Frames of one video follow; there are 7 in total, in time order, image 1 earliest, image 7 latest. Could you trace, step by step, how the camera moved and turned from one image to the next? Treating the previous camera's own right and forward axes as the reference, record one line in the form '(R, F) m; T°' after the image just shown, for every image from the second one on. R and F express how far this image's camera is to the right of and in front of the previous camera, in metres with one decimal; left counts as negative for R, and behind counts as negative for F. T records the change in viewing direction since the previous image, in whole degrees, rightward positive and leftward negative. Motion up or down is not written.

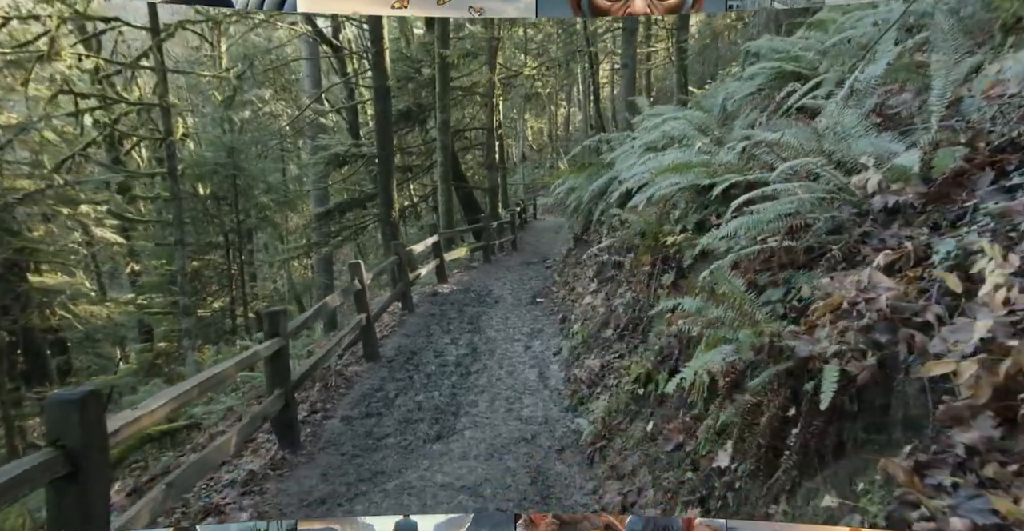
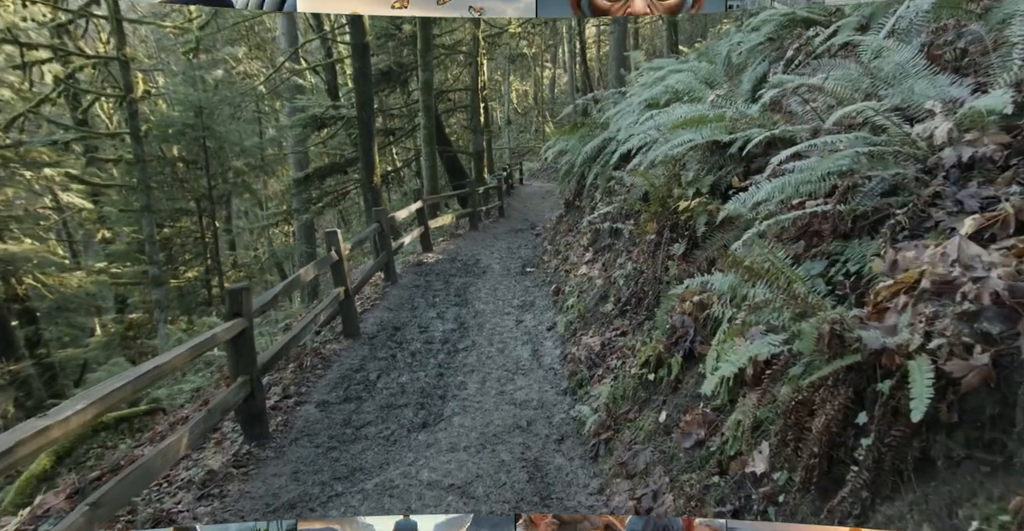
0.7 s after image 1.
(0.0, +0.2) m; +1°
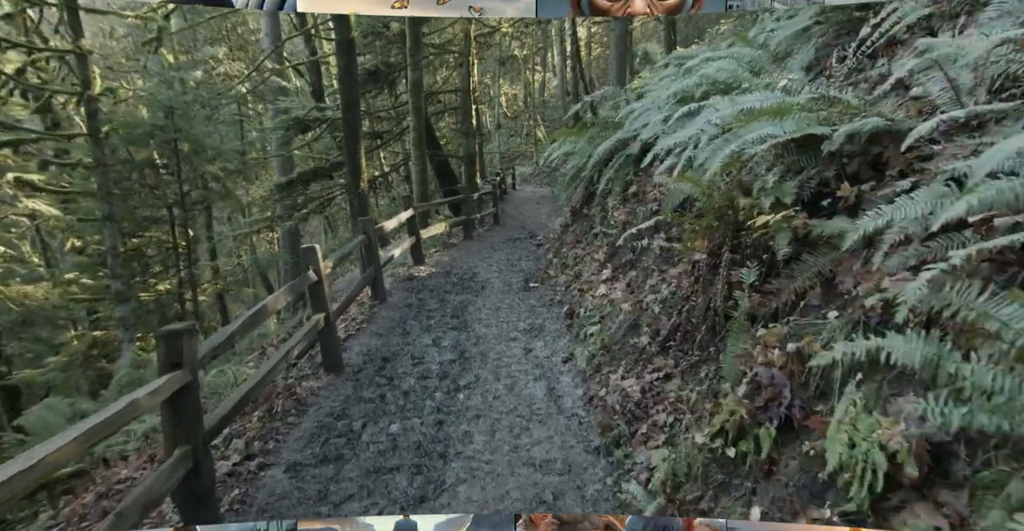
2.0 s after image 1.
(-0.1, +0.3) m; +1°
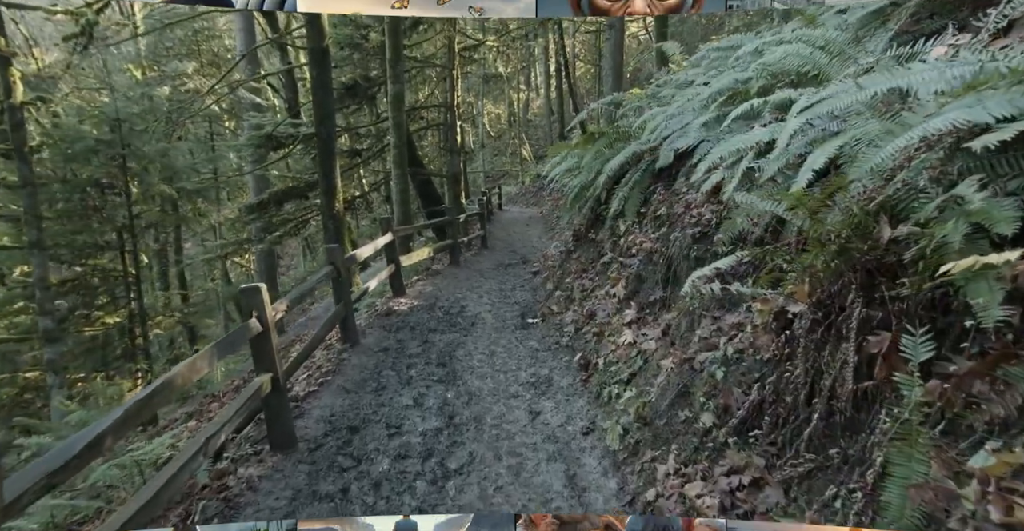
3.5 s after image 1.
(0.0, +0.4) m; +2°
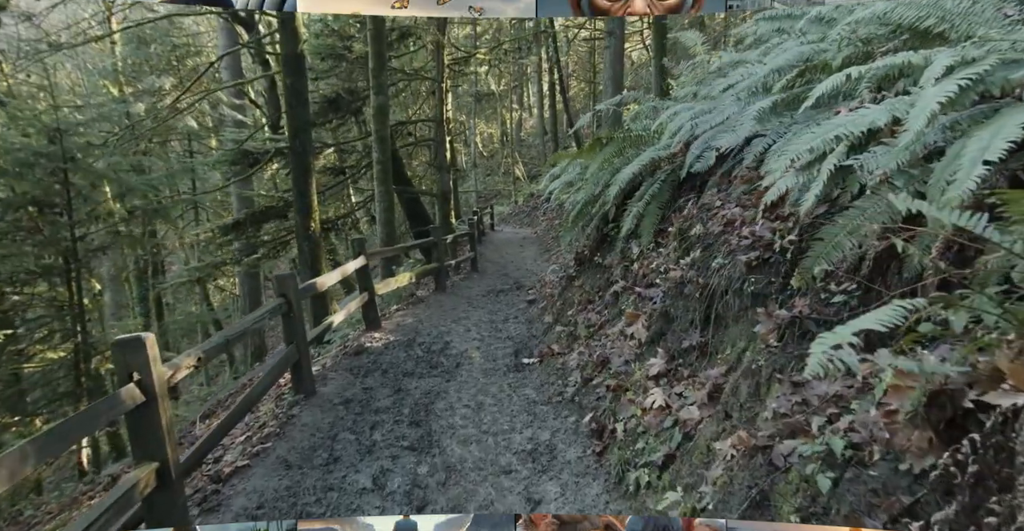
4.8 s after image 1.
(0.0, +0.4) m; +1°
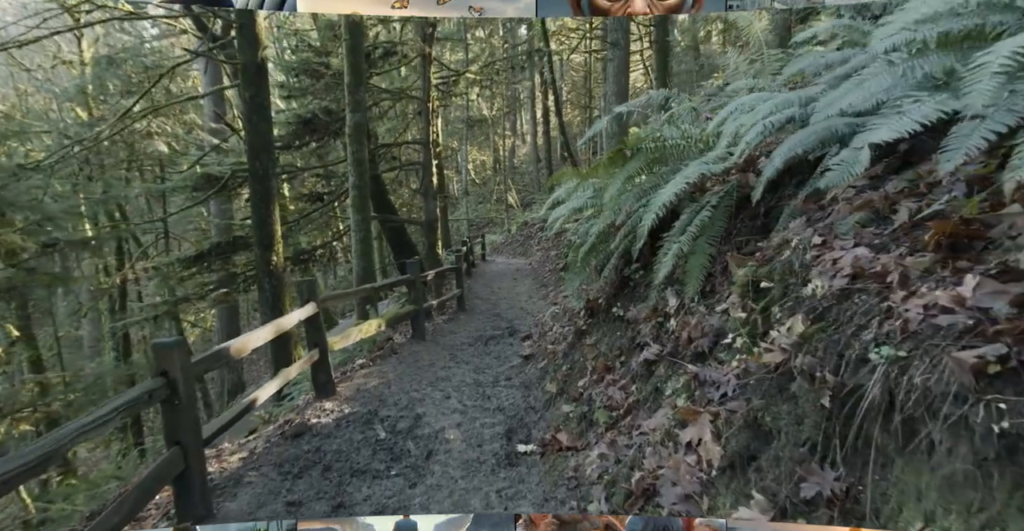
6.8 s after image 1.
(0.0, +0.5) m; +1°
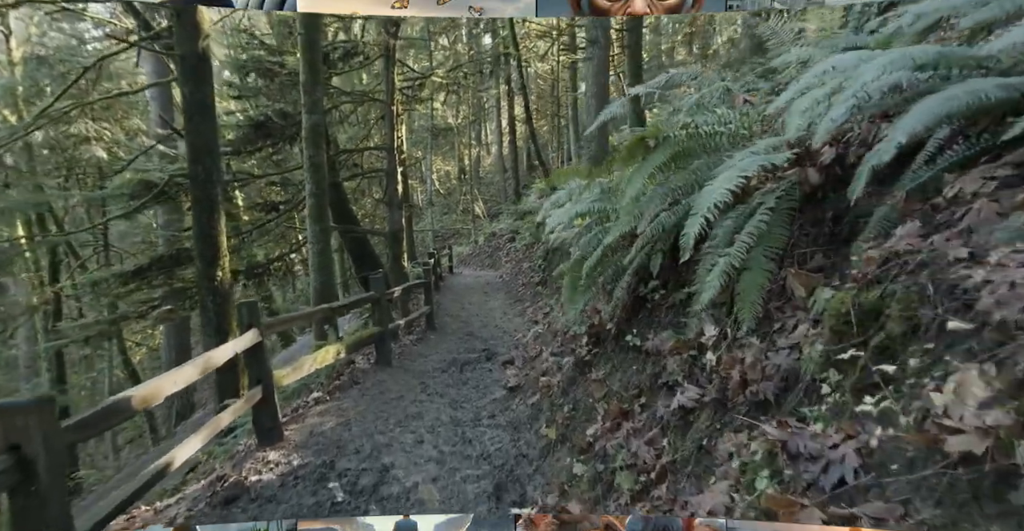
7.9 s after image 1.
(-0.1, +0.3) m; +3°
